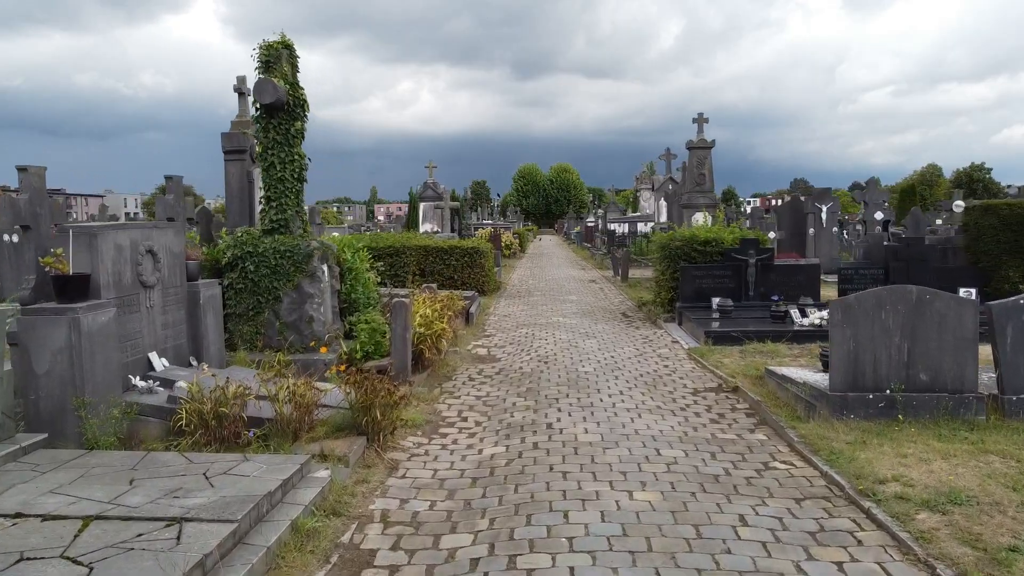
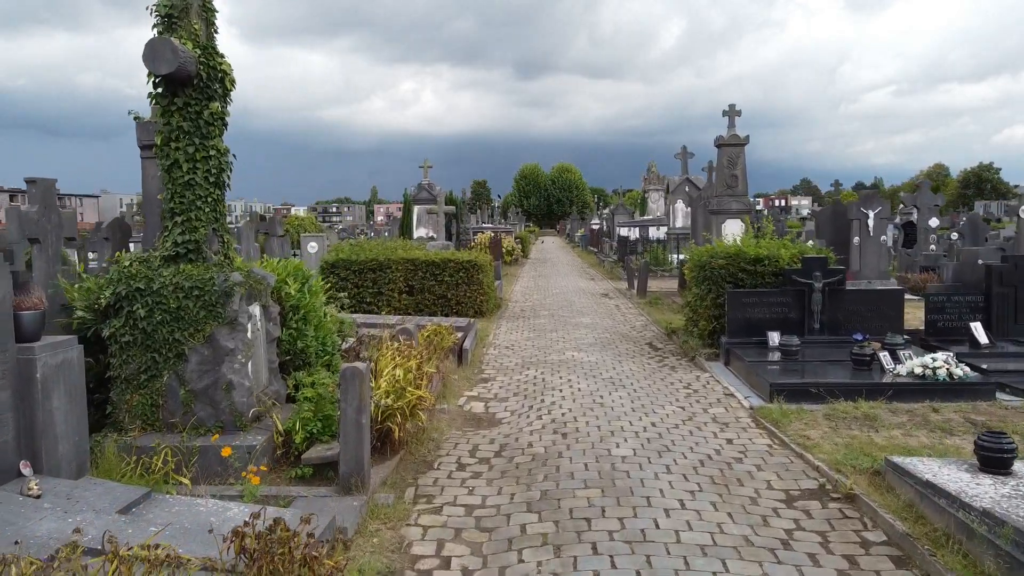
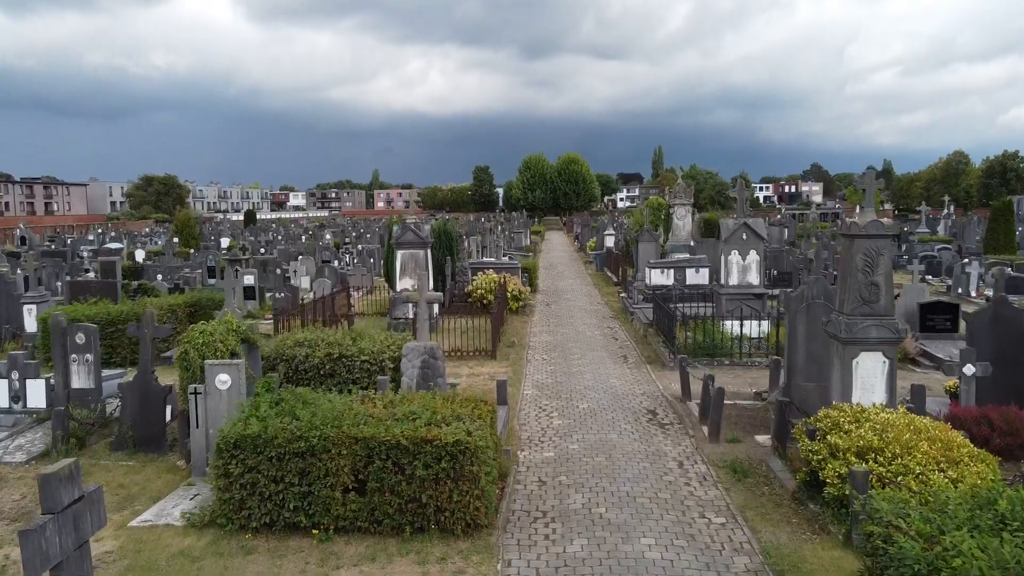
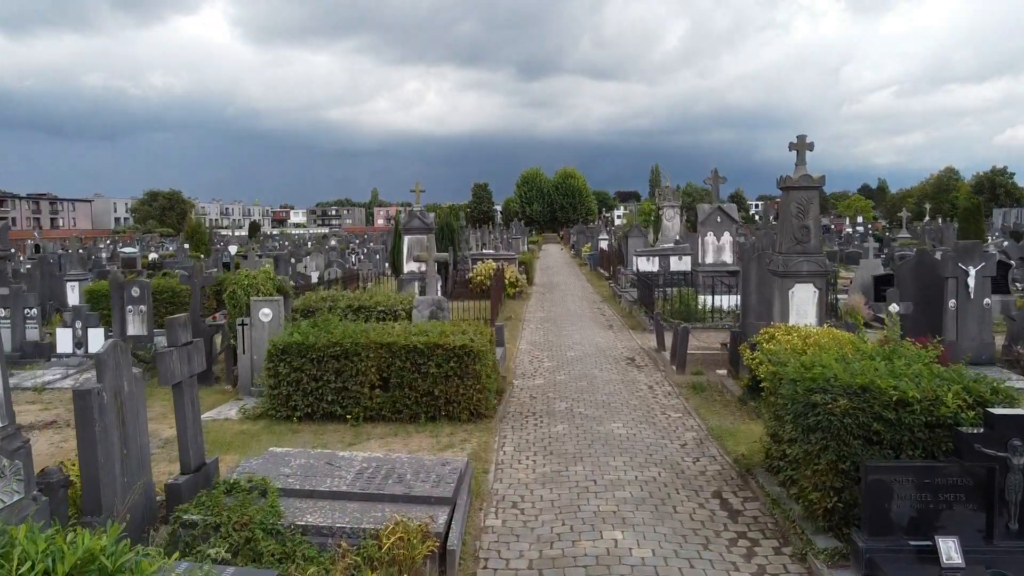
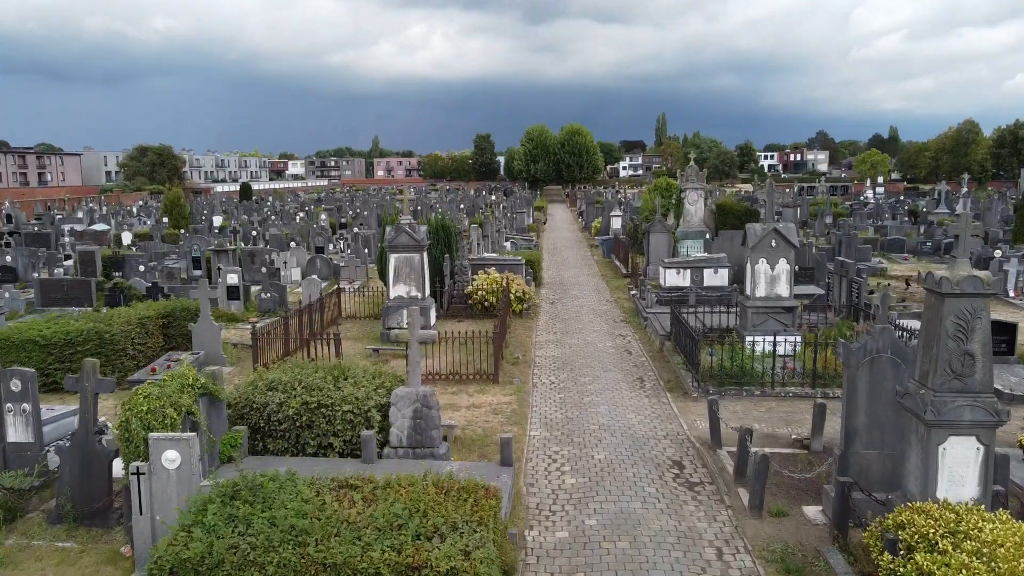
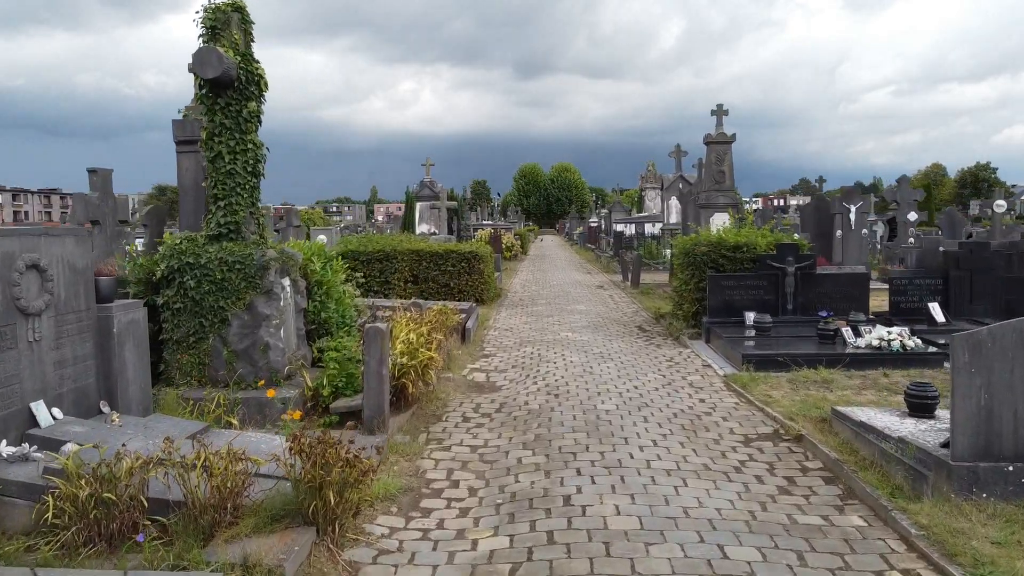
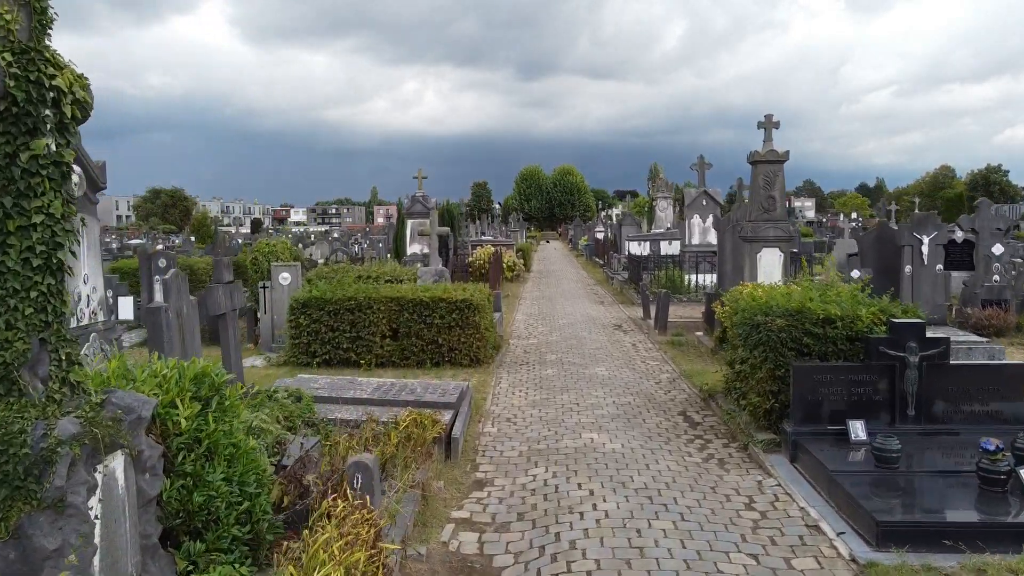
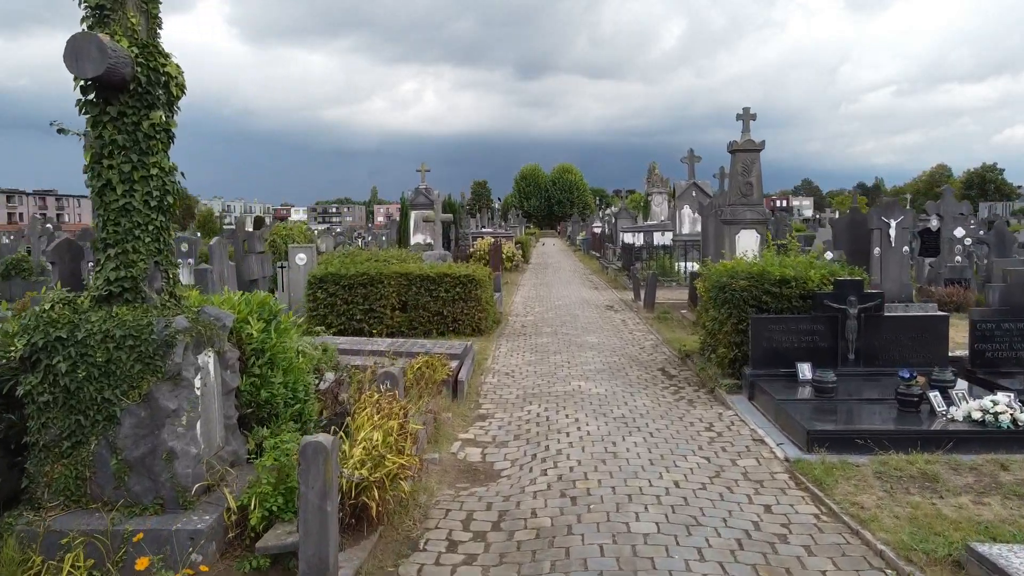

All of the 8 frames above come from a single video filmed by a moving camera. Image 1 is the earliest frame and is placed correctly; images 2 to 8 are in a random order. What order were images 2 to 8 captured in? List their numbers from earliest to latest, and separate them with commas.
6, 2, 8, 7, 4, 3, 5
